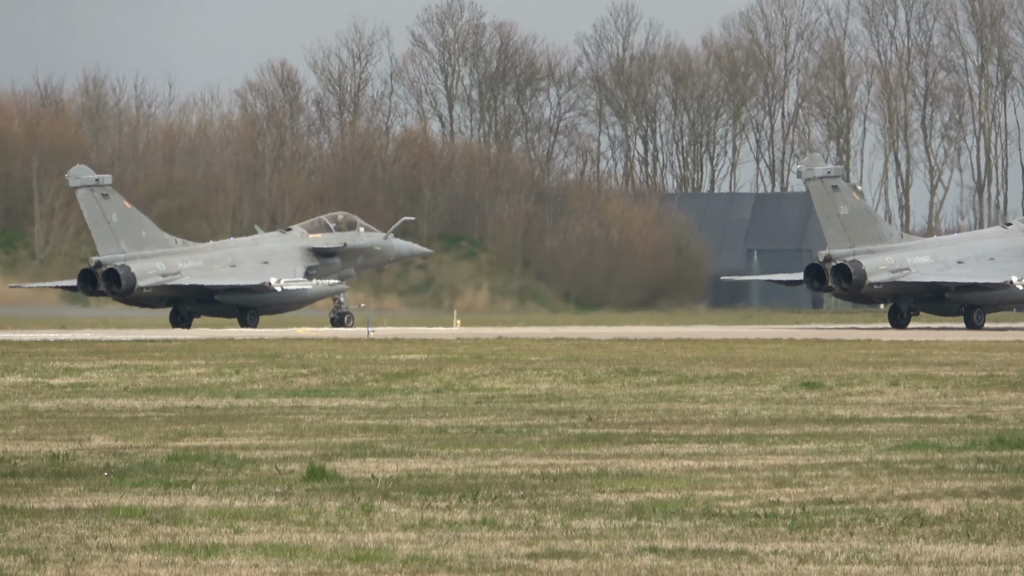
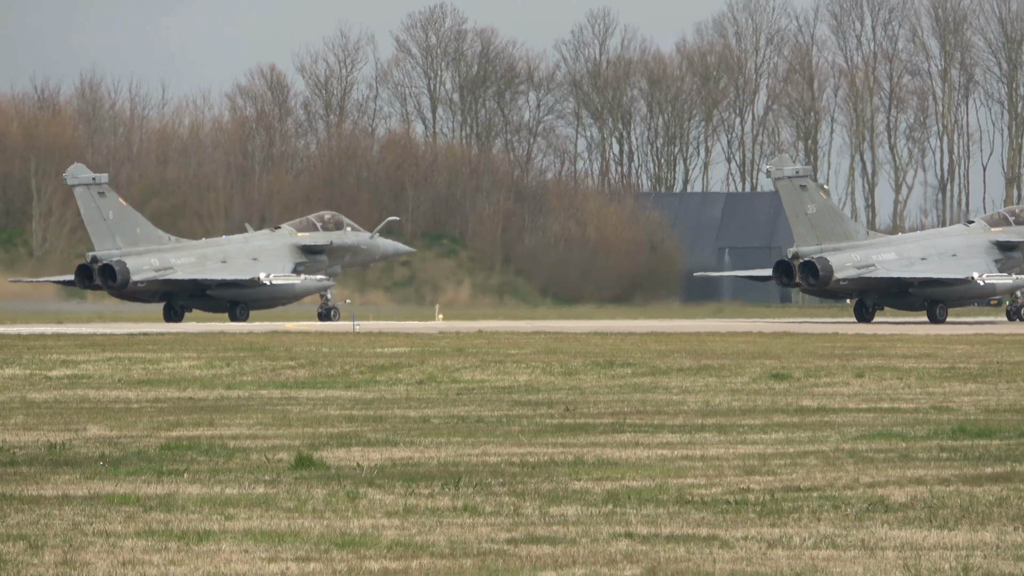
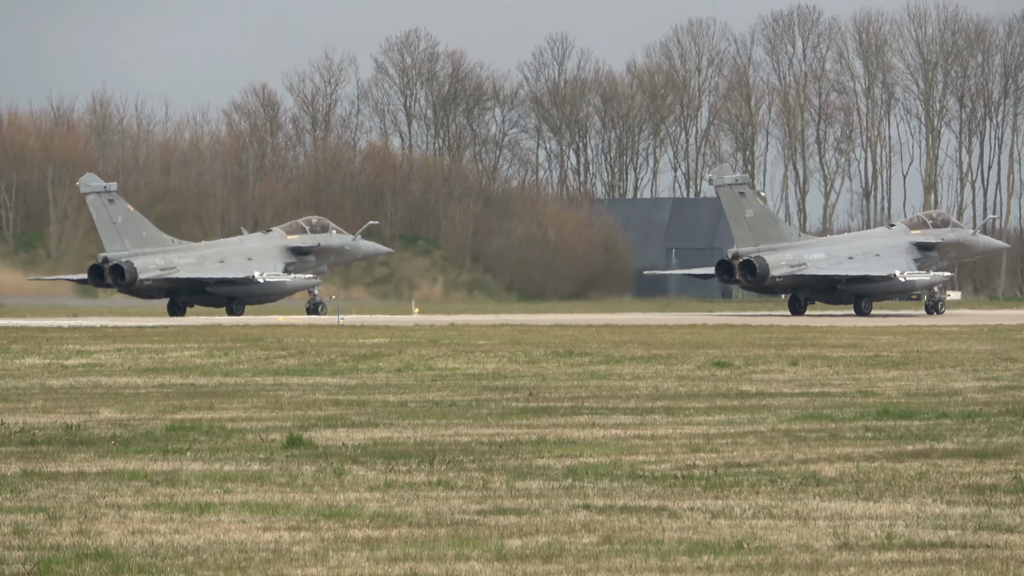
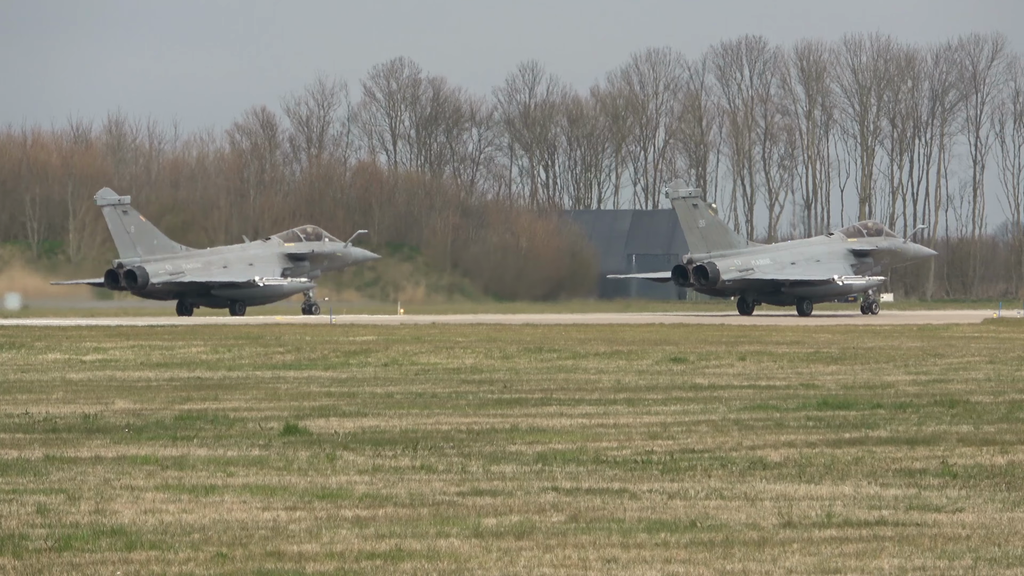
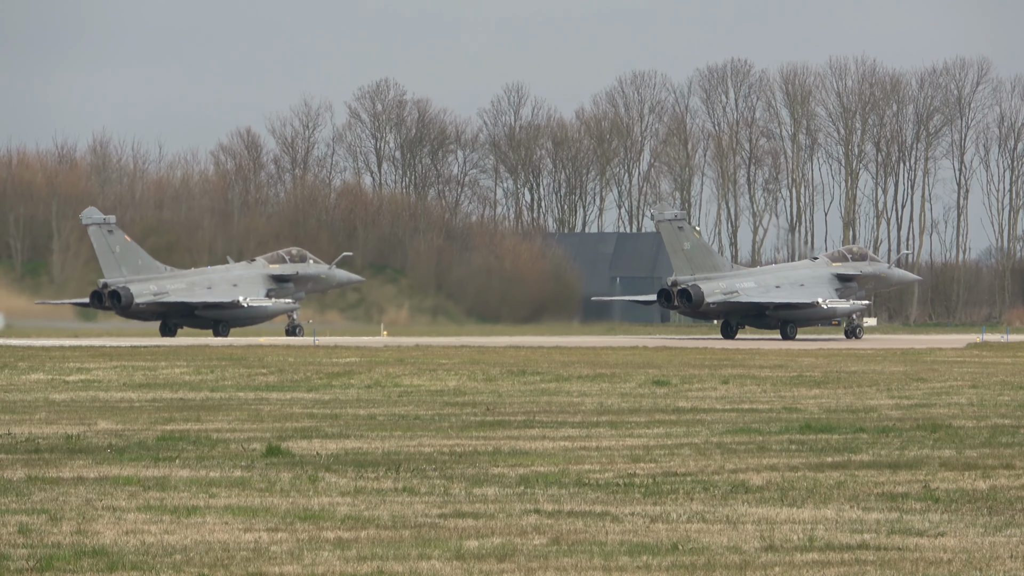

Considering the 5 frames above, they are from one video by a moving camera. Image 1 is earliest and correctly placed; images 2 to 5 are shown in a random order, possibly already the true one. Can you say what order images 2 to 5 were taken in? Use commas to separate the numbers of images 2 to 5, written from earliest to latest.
2, 3, 4, 5
